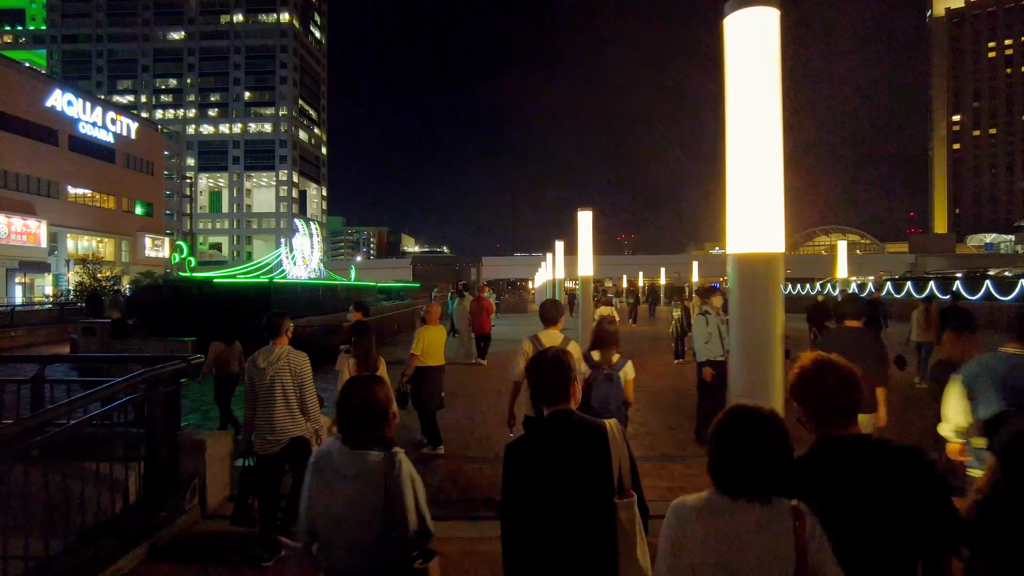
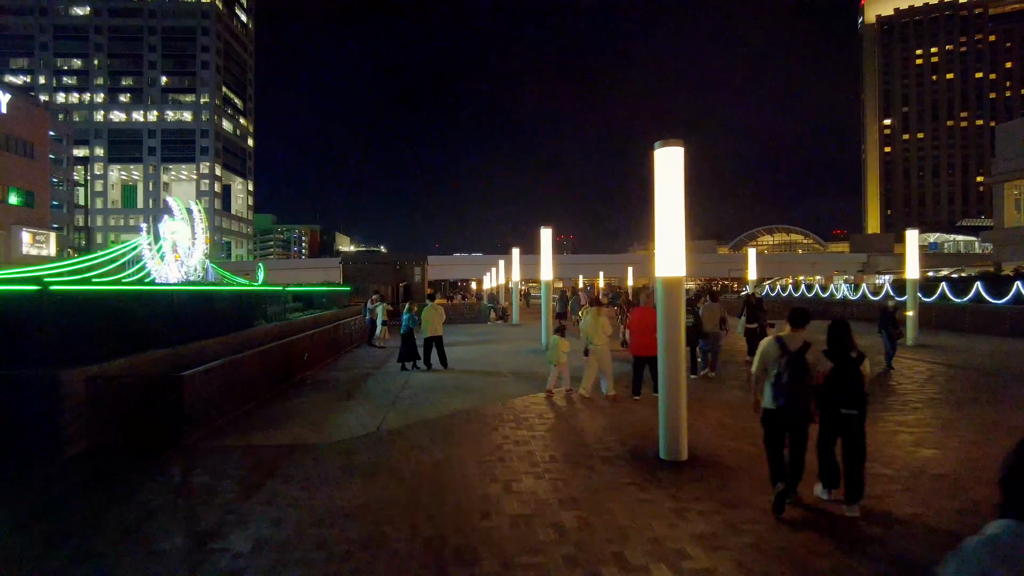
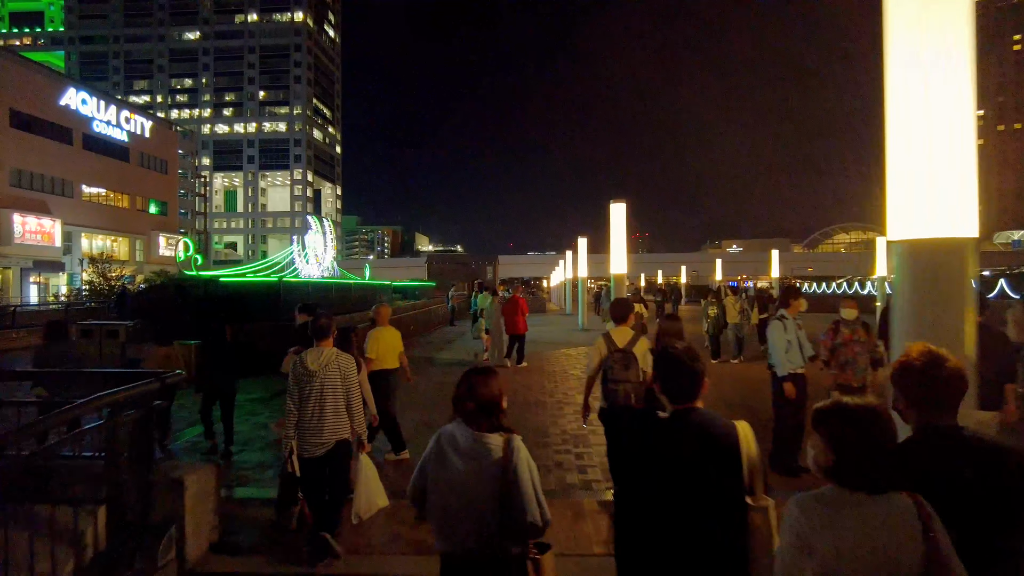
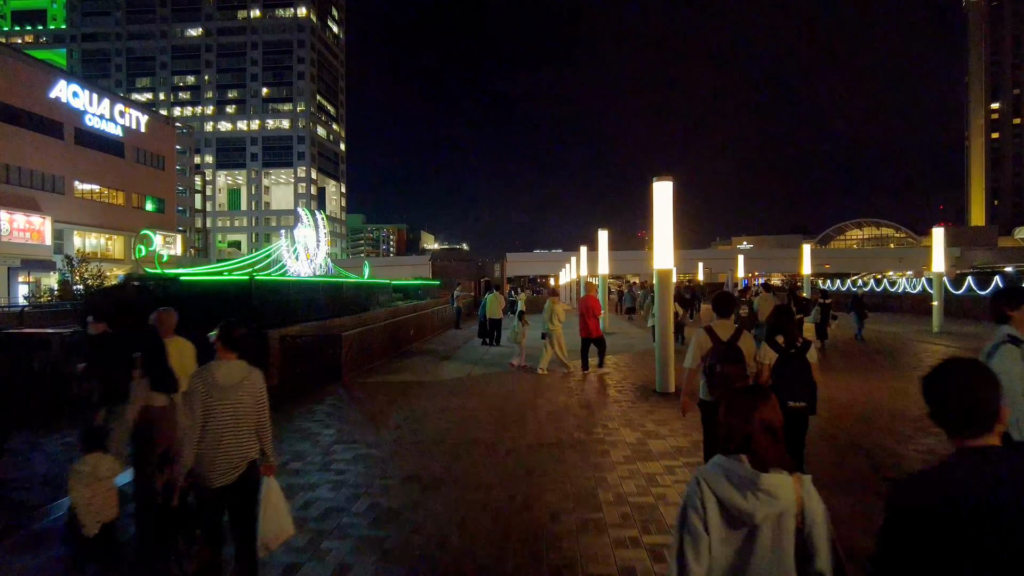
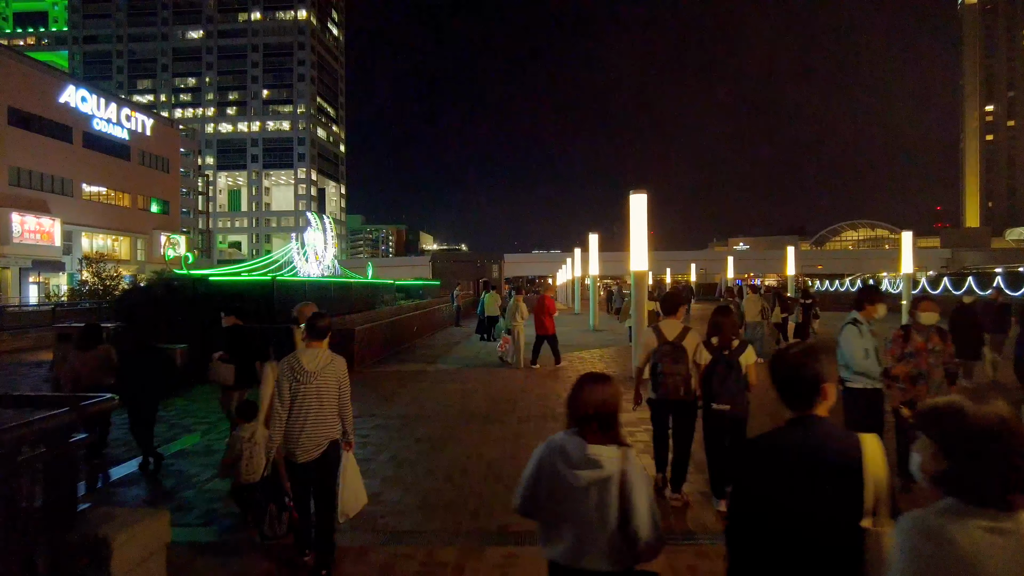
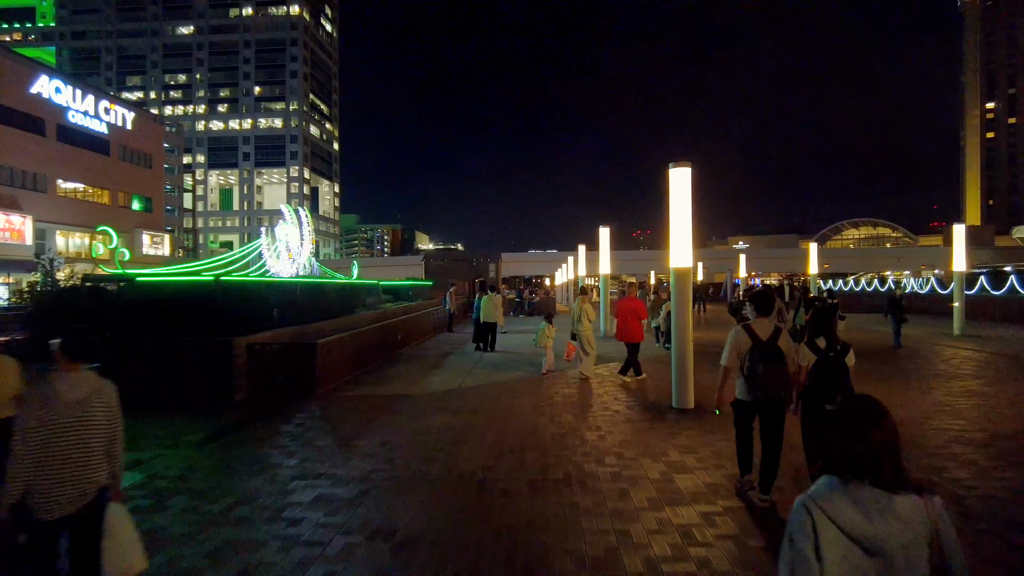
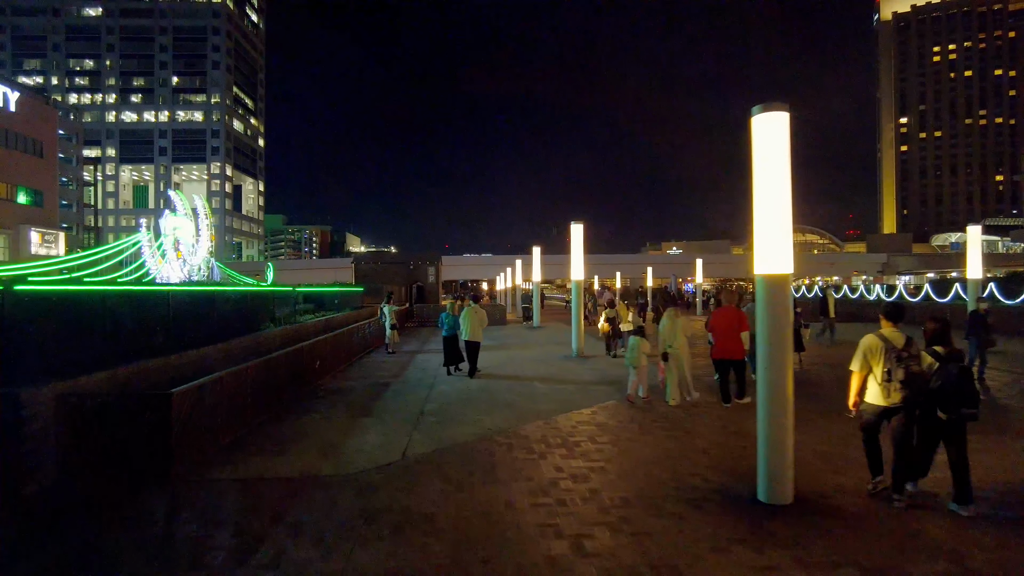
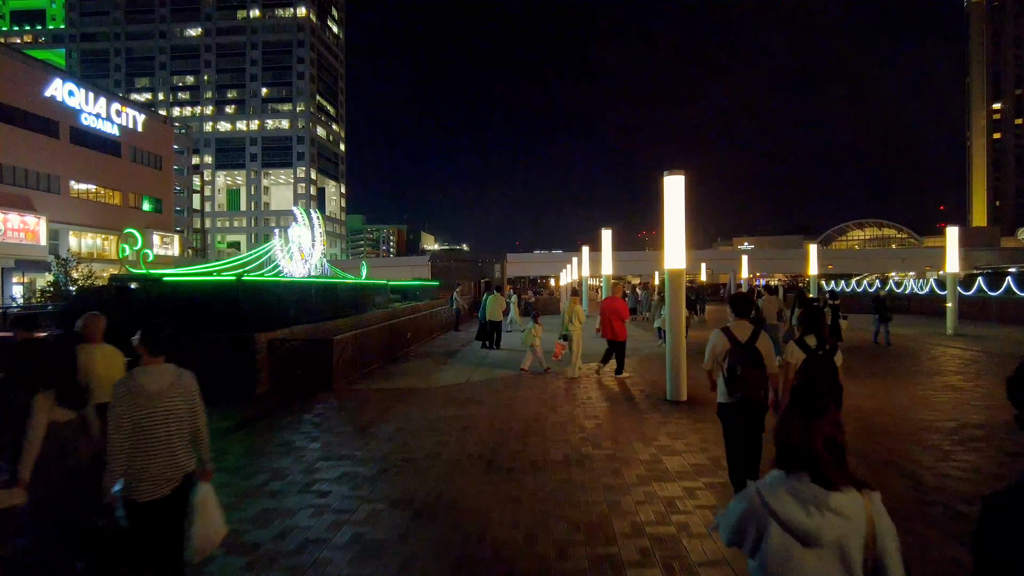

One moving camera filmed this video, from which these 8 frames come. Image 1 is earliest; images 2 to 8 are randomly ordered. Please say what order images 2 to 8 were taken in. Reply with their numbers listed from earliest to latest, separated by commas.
3, 5, 4, 8, 6, 2, 7
